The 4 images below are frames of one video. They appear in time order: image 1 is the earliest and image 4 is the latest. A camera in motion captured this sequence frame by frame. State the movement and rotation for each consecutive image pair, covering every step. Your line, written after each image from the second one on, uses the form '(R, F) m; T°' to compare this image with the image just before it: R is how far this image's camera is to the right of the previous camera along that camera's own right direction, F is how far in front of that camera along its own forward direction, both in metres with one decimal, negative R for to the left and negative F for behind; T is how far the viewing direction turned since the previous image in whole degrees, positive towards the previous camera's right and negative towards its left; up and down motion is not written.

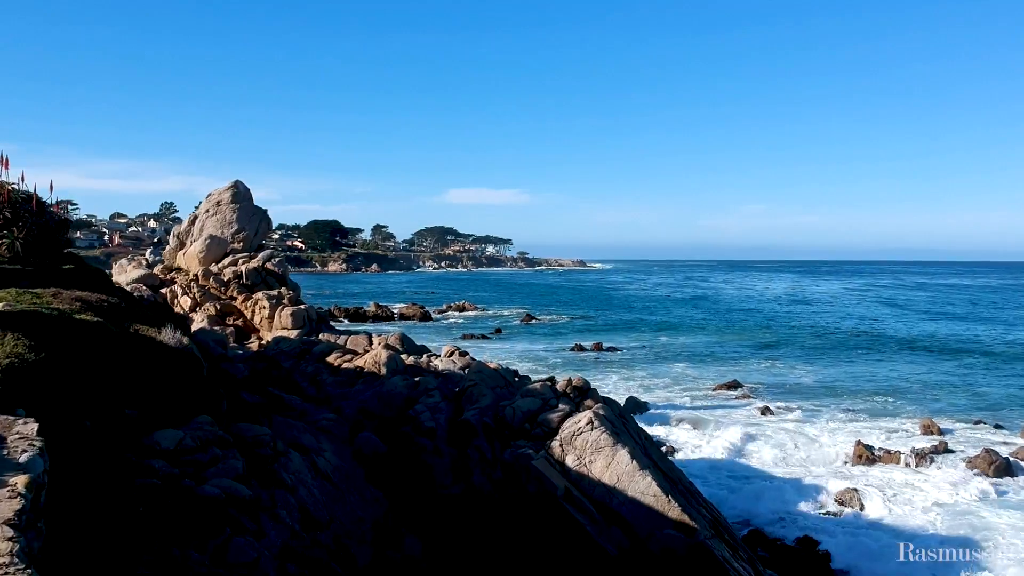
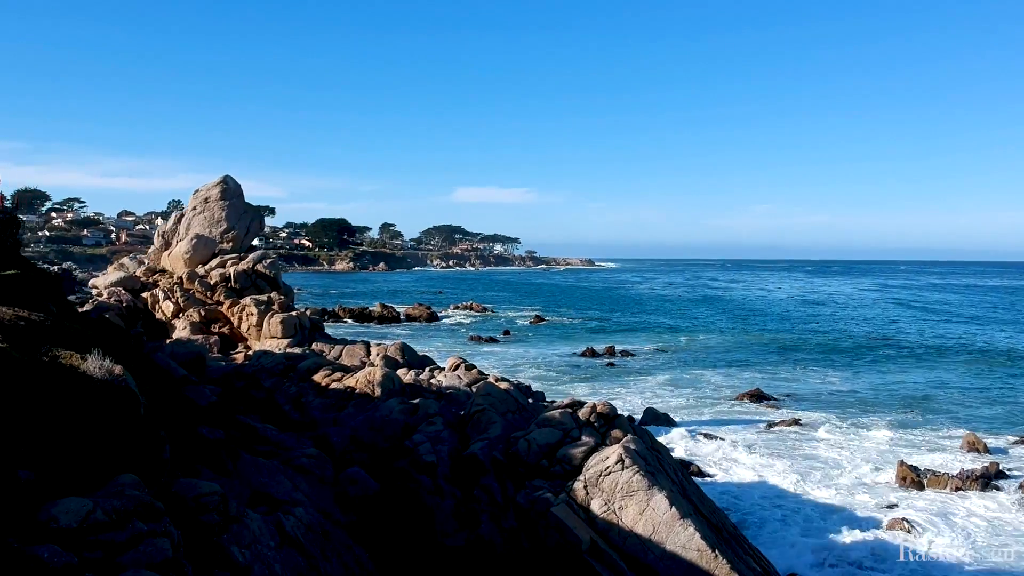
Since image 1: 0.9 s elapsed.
(-0.1, +1.7) m; 0°
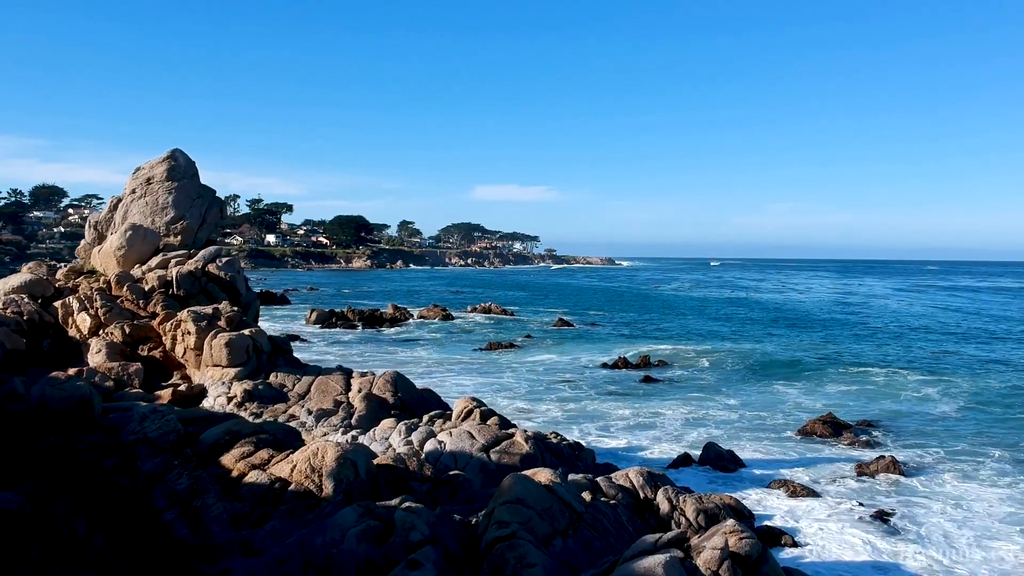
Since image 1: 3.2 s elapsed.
(-0.2, +4.8) m; -1°
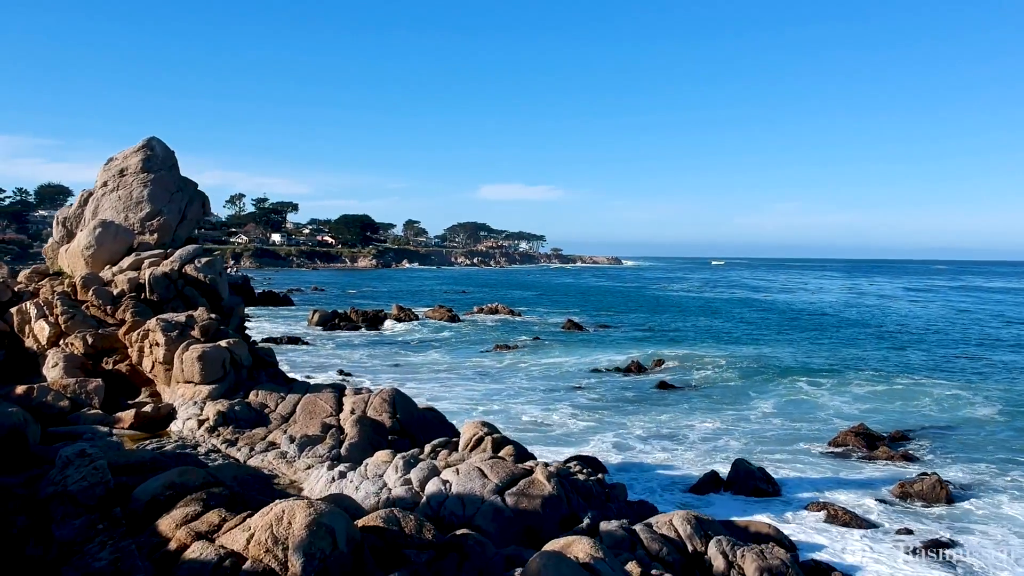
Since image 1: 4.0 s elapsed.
(-0.1, +1.6) m; 0°
